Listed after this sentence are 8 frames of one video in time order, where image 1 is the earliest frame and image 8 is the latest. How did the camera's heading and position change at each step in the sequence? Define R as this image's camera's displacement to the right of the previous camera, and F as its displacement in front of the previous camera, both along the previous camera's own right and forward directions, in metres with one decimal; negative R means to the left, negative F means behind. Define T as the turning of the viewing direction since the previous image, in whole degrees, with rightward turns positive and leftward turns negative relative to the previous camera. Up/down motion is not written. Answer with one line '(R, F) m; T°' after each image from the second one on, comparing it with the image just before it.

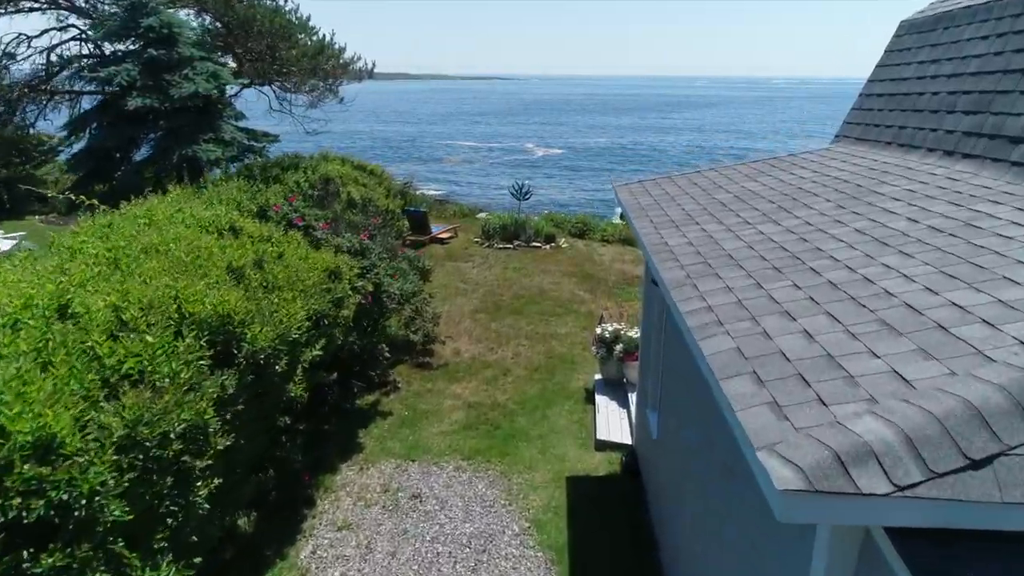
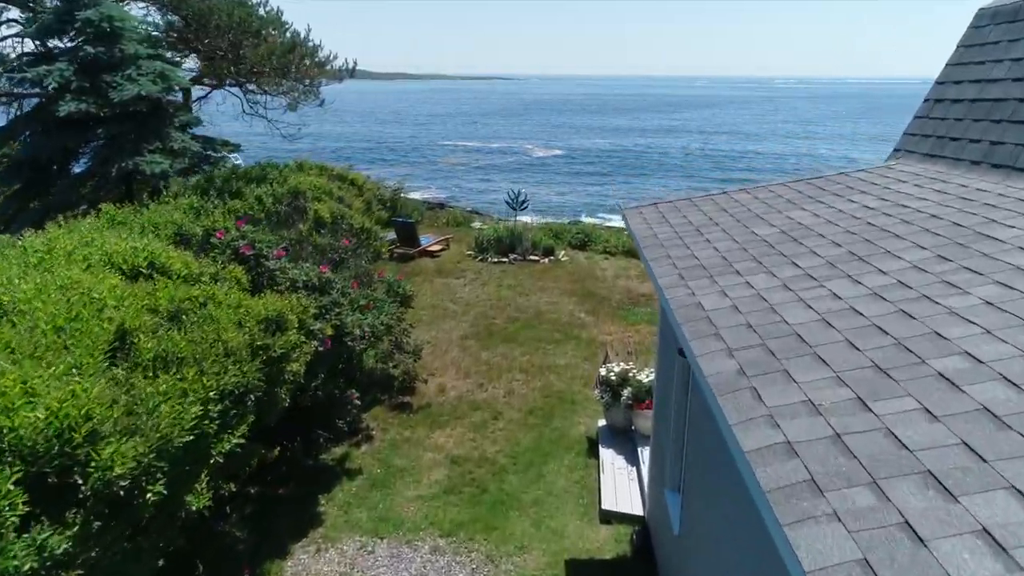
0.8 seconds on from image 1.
(+0.1, +1.3) m; 0°
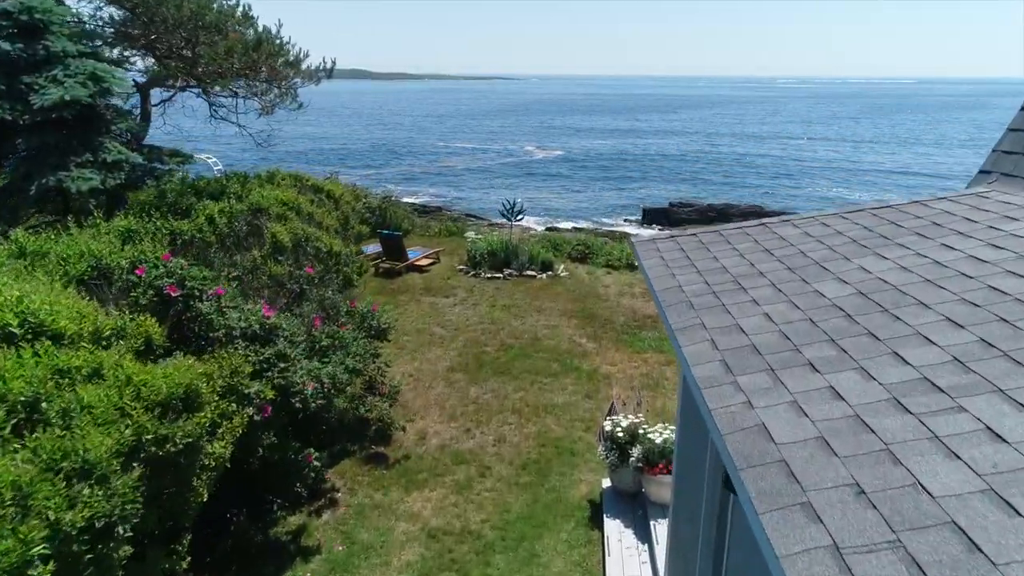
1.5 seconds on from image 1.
(+0.1, +1.3) m; 0°
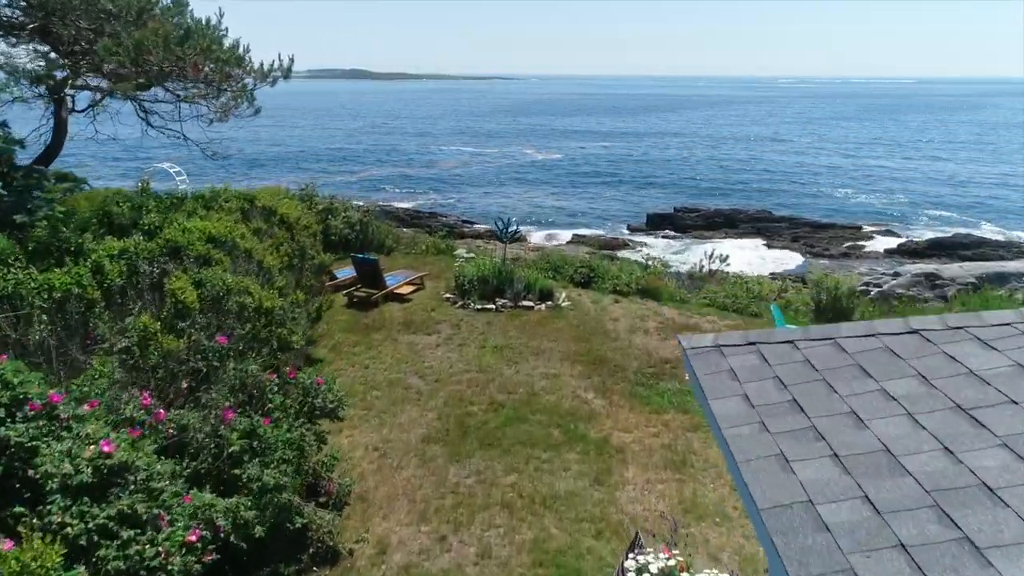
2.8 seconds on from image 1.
(+0.1, +2.0) m; 0°
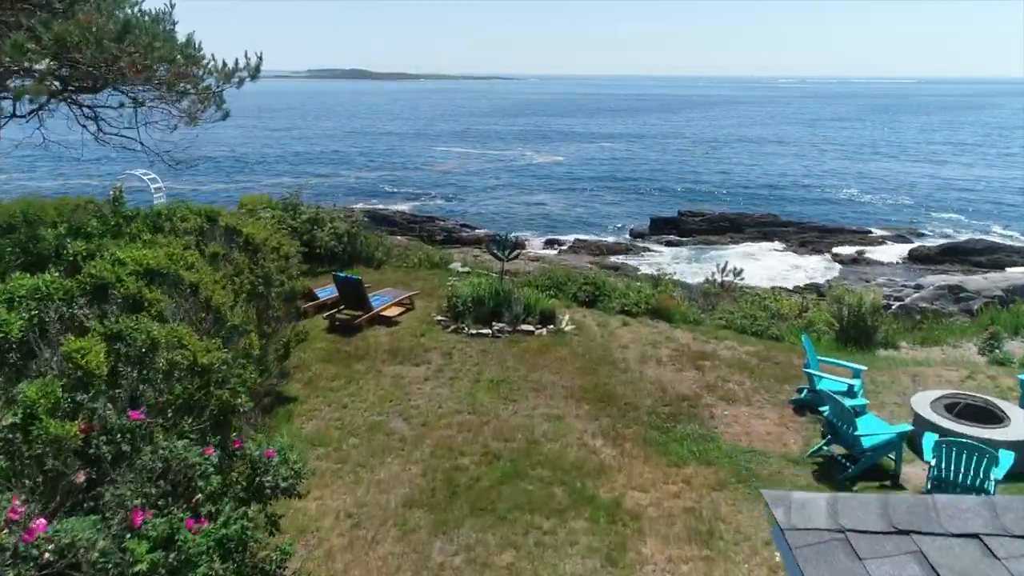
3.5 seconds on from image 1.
(0.0, +1.2) m; 0°
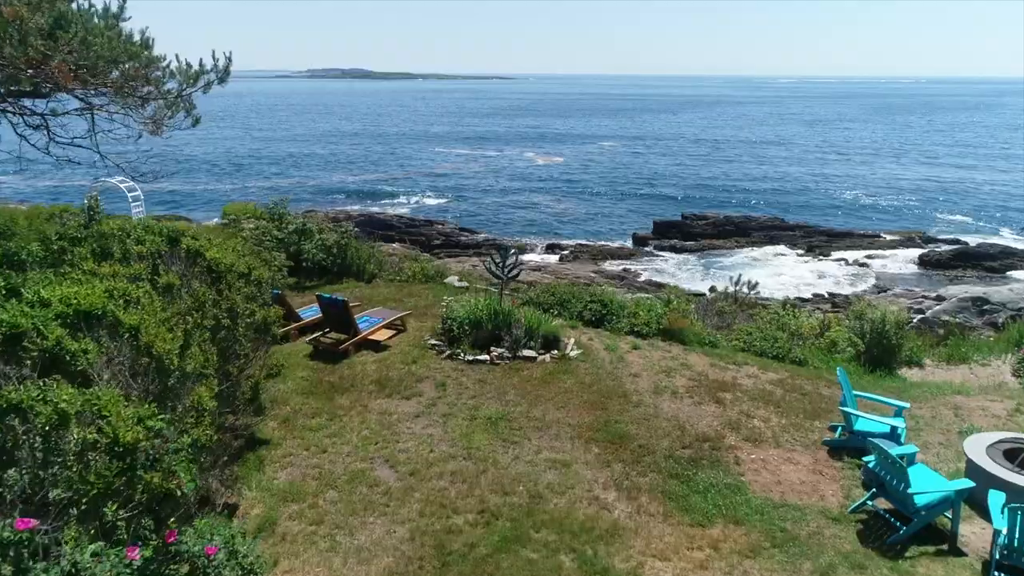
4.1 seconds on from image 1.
(0.0, +1.0) m; 0°
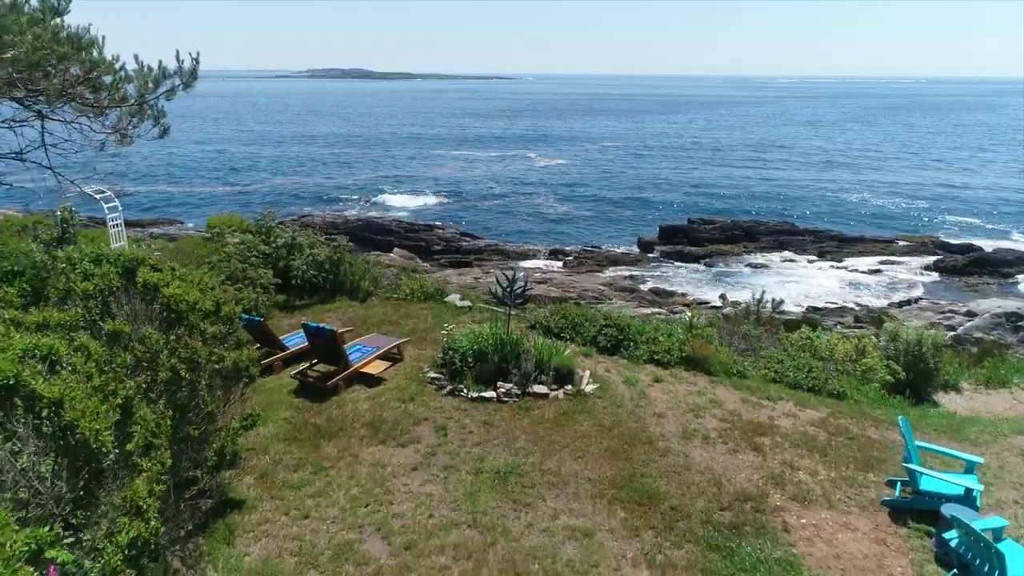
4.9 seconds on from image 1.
(-0.1, +1.2) m; 0°
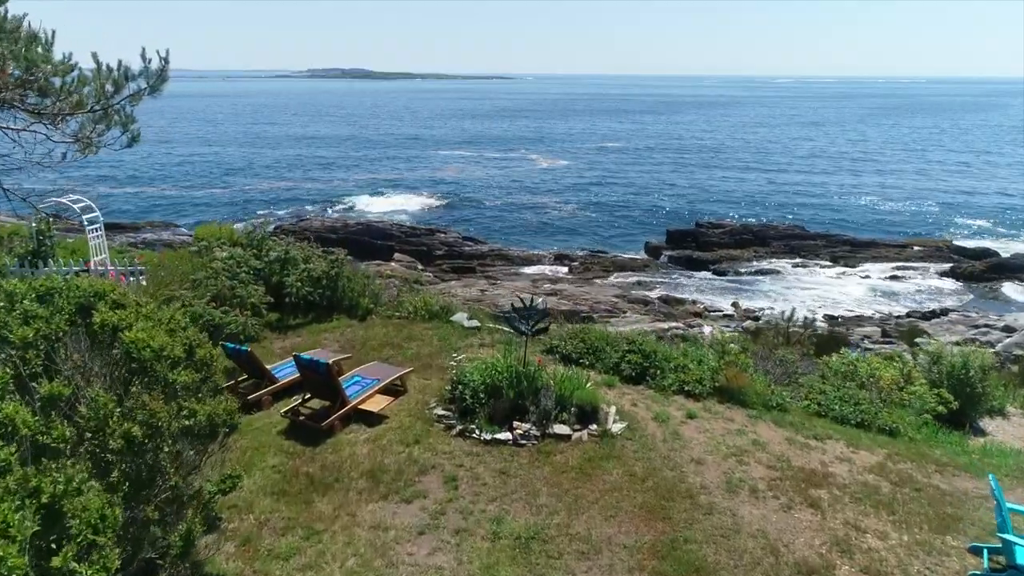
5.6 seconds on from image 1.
(-0.1, +1.1) m; 0°
